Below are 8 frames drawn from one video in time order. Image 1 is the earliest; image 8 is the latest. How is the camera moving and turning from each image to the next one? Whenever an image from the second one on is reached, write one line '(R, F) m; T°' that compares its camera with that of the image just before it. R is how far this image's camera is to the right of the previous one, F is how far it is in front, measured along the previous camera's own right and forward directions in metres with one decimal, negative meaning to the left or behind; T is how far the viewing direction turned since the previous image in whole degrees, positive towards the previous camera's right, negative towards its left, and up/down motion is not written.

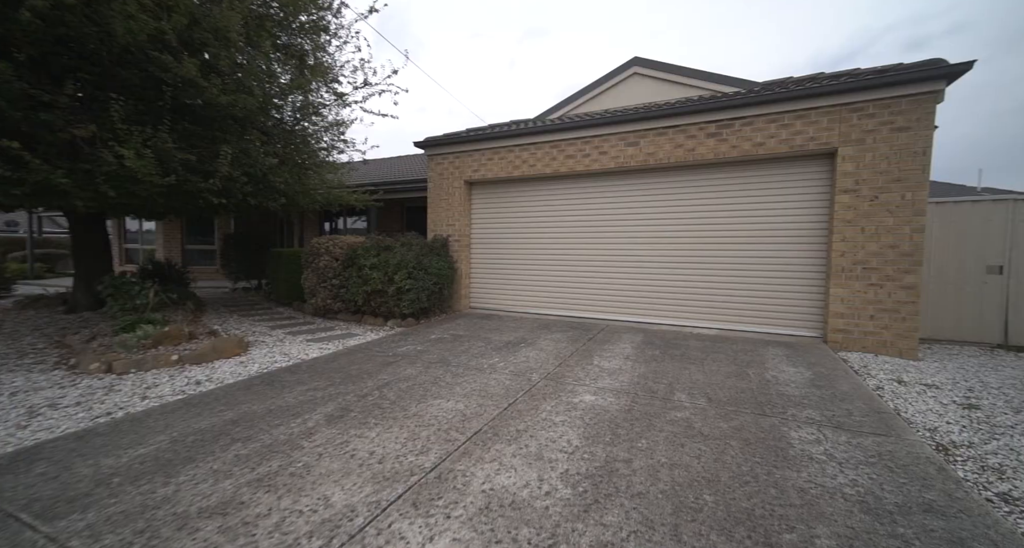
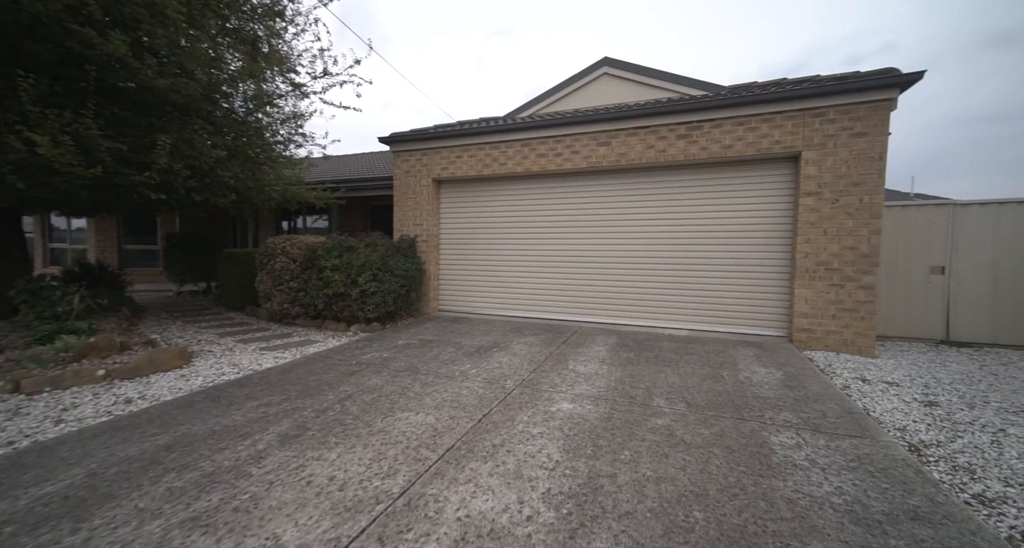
(0.0, +0.2) m; +5°
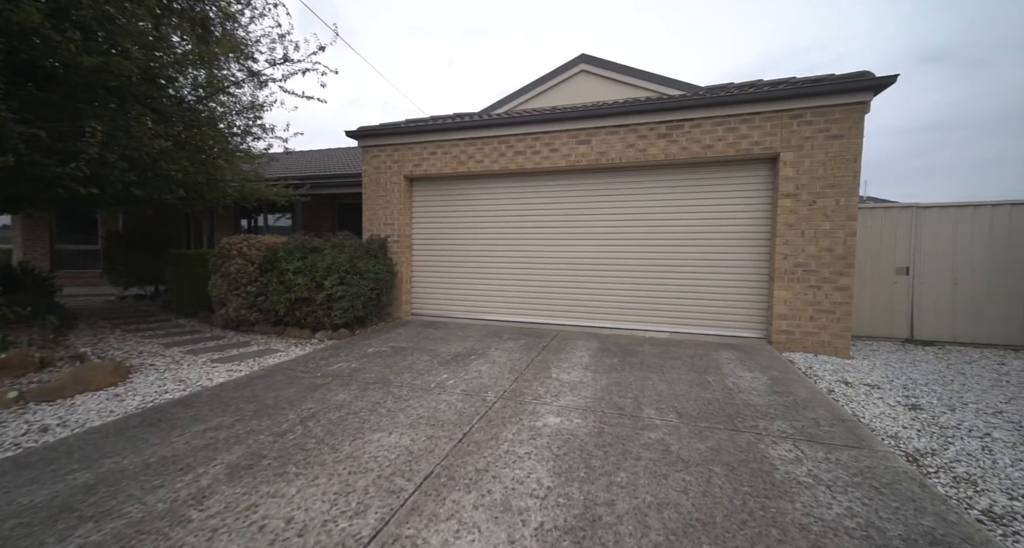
(-0.1, +0.3) m; +4°
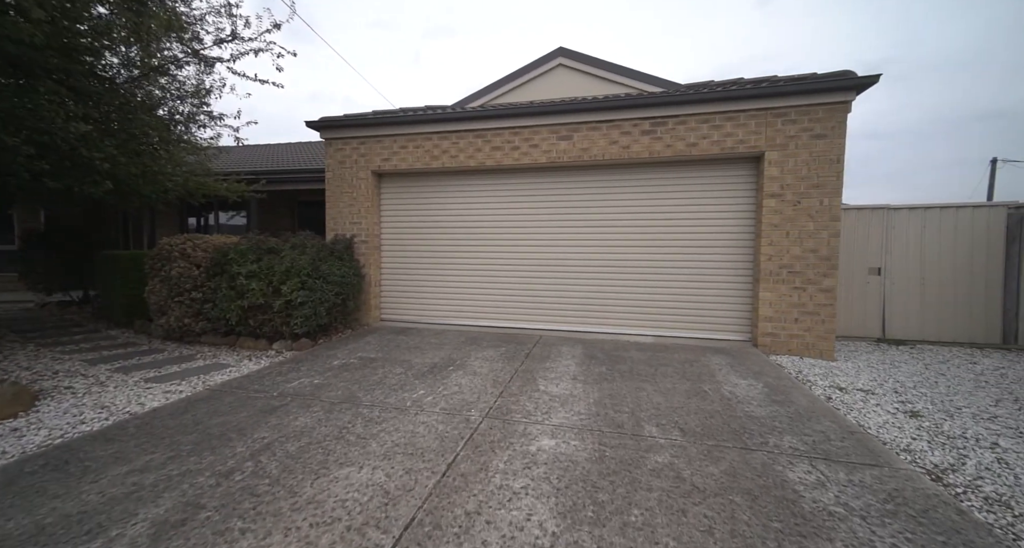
(-0.1, +0.4) m; +4°
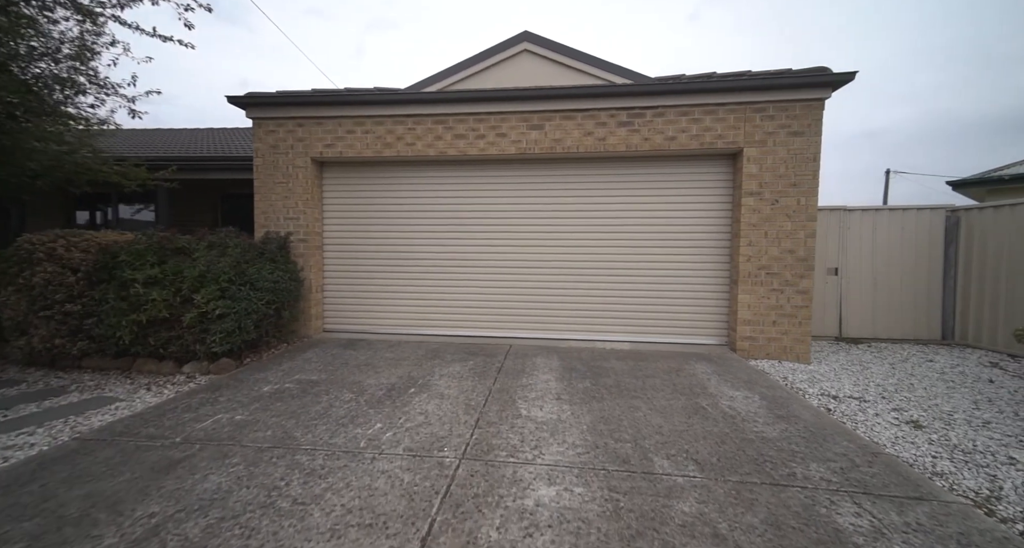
(-0.2, +0.6) m; +7°
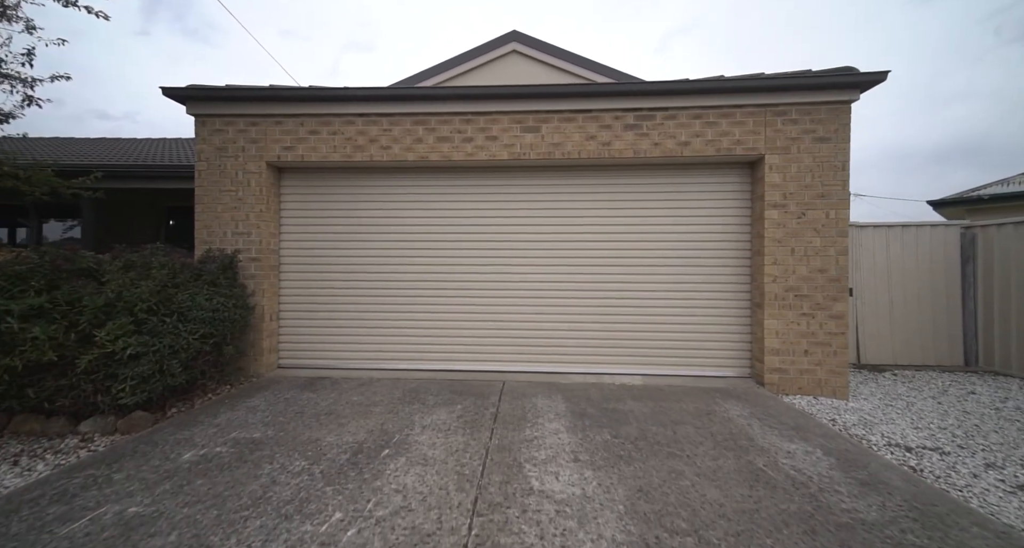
(-0.2, +0.8) m; +3°
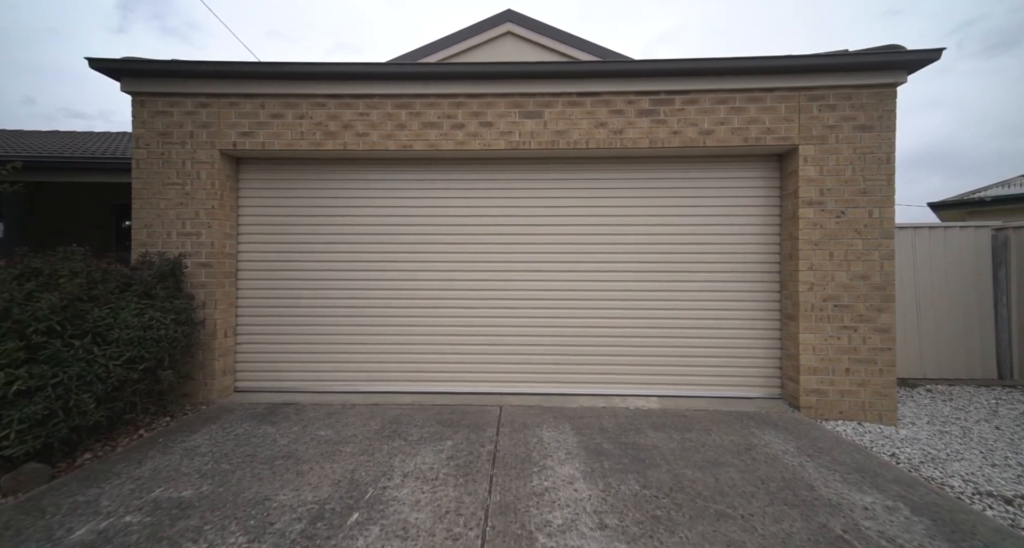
(-0.1, +0.7) m; +2°
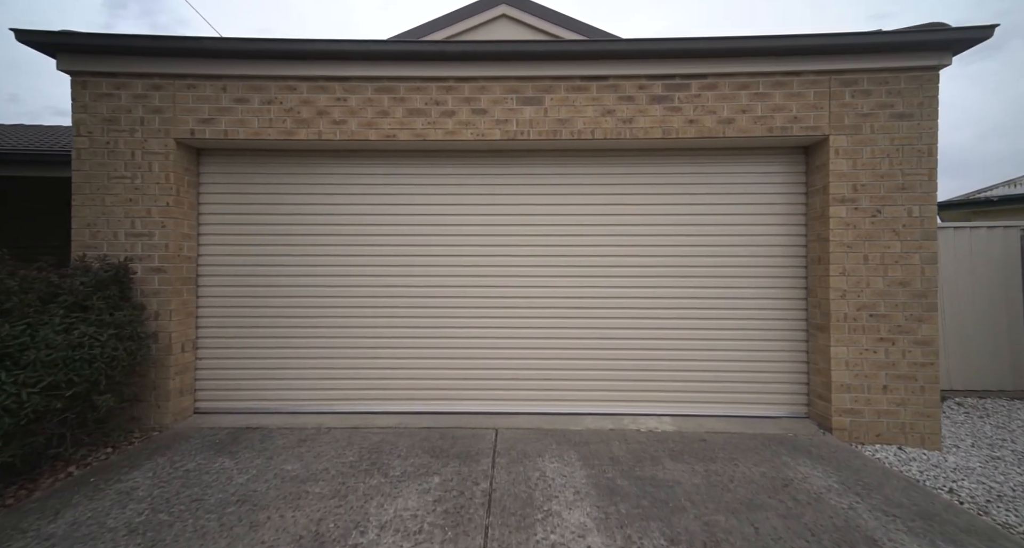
(0.0, +0.5) m; +1°
